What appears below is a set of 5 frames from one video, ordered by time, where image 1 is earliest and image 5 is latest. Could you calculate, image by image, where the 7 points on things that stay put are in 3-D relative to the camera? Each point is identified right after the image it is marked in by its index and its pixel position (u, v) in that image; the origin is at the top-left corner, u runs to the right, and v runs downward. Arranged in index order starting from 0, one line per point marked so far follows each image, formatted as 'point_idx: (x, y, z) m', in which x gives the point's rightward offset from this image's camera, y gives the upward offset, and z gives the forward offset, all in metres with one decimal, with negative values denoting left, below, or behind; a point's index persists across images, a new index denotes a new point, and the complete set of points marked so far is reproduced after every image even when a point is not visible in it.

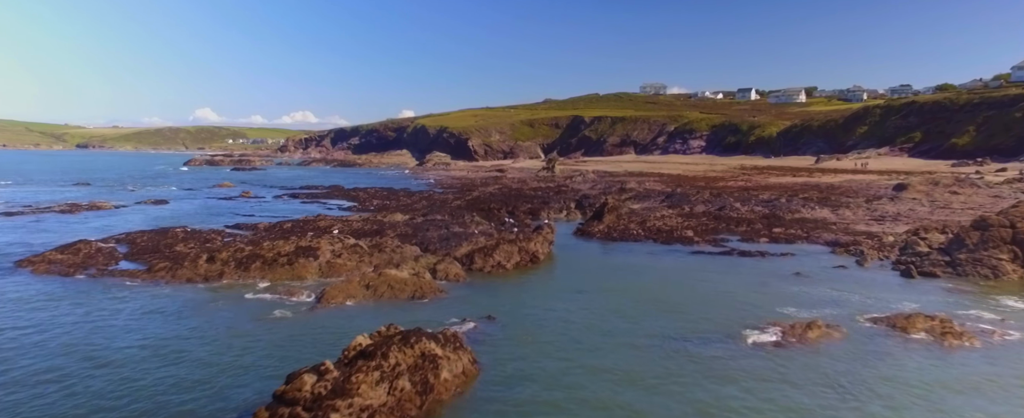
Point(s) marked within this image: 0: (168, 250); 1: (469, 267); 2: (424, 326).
0: (-12.1, -1.4, +18.9) m
1: (-1.5, -2.0, +18.5) m
2: (-2.1, -2.8, +13.0) m
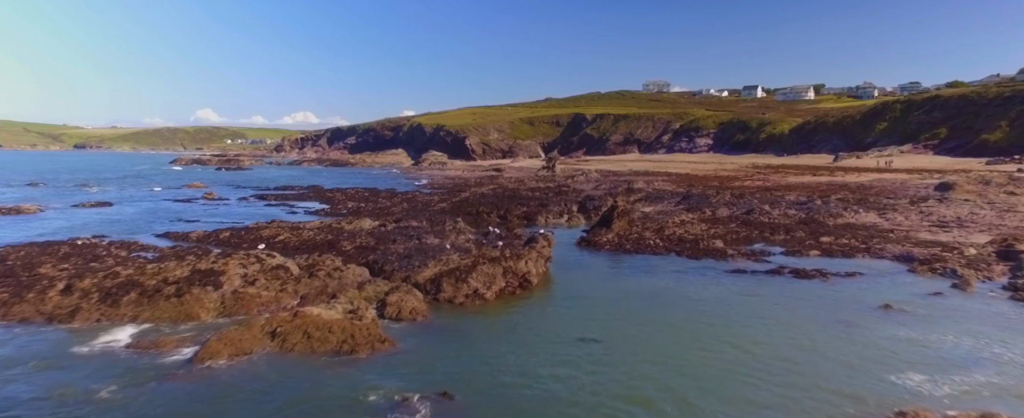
0: (-12.6, -1.7, +14.0) m
1: (-2.0, -2.2, +13.6) m
2: (-2.6, -3.0, +8.0) m
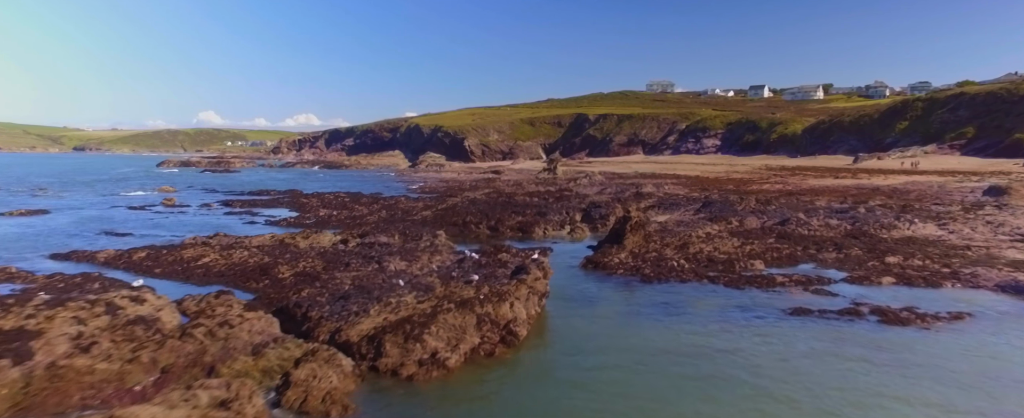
0: (-13.0, -2.1, +9.6) m
1: (-2.4, -2.6, +9.1) m
2: (-3.0, -3.4, +3.6) m
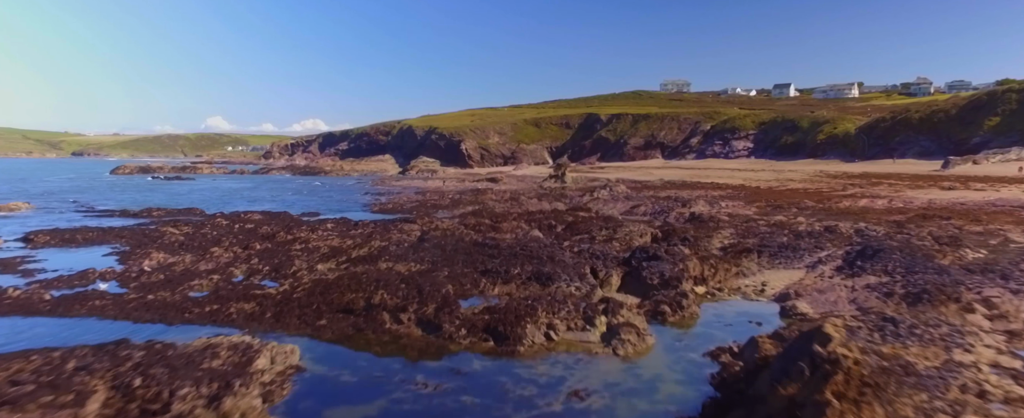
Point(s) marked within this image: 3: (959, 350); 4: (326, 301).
0: (-14.0, -3.4, -4.7) m
1: (-3.4, -3.9, -5.3) m
2: (-4.1, -4.7, -10.8) m
3: (+7.2, -2.3, +8.5) m
4: (-4.2, -2.1, +12.3) m
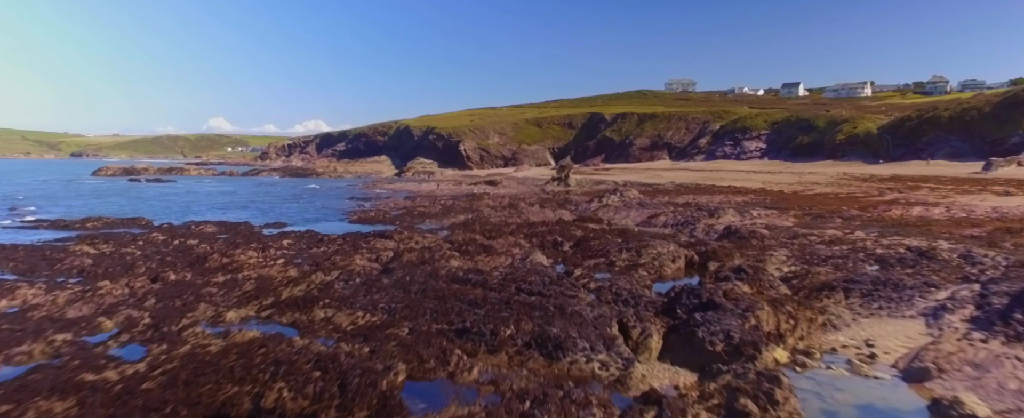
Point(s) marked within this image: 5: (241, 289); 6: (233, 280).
0: (-14.2, -3.9, -9.5) m
1: (-3.6, -4.4, -10.1) m
2: (-4.3, -5.1, -15.7) m
3: (+7.0, -2.8, +3.6) m
4: (-4.4, -2.6, +7.4) m
5: (-6.9, -1.9, +13.7) m
6: (-7.7, -1.8, +14.6) m
